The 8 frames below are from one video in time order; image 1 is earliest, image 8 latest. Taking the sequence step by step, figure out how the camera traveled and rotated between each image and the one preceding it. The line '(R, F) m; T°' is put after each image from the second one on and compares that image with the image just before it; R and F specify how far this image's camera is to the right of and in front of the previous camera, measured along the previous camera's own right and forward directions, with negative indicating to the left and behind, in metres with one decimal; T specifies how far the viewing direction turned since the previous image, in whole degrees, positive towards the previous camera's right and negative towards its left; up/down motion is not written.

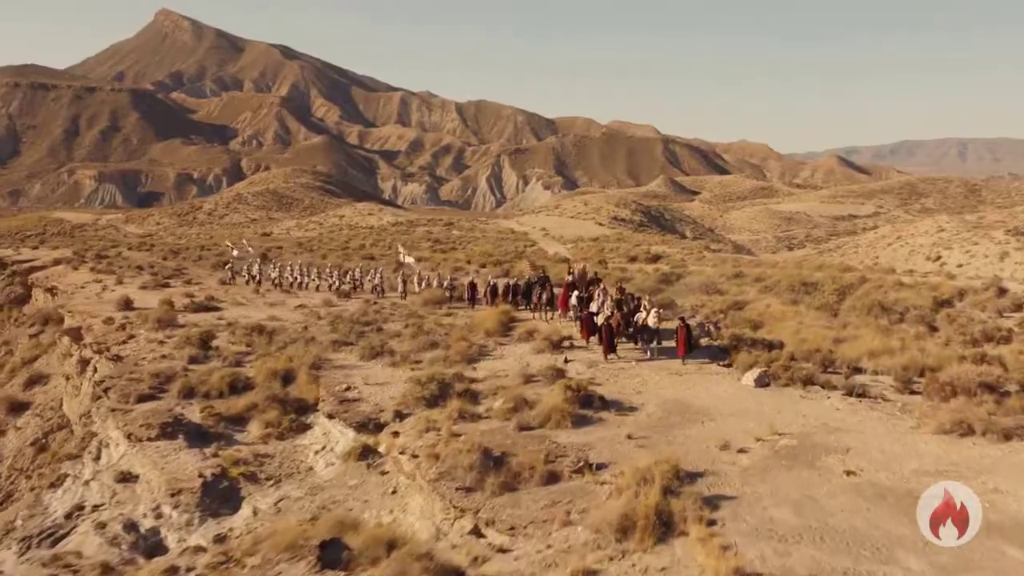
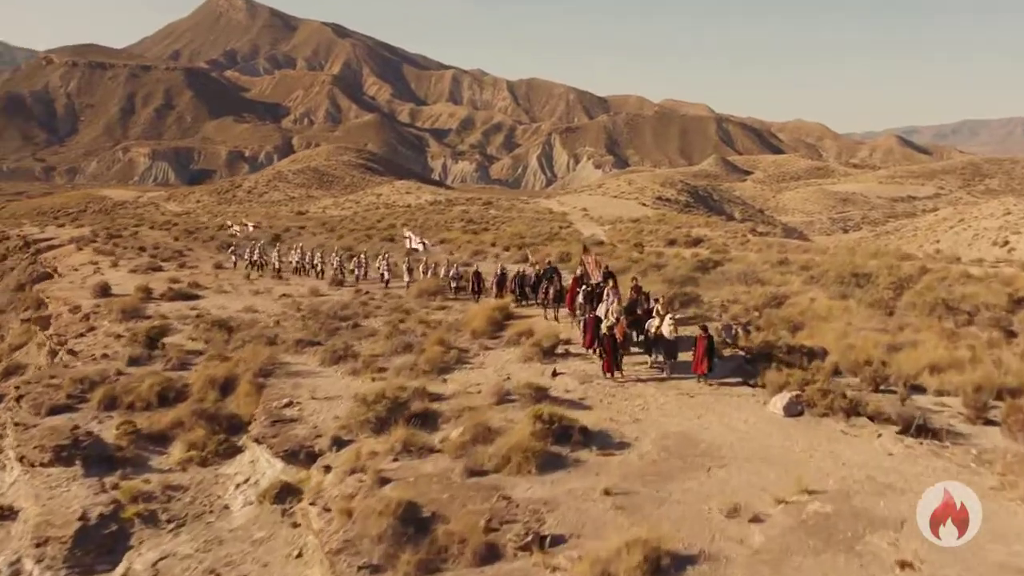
(+1.3, +3.8) m; -3°
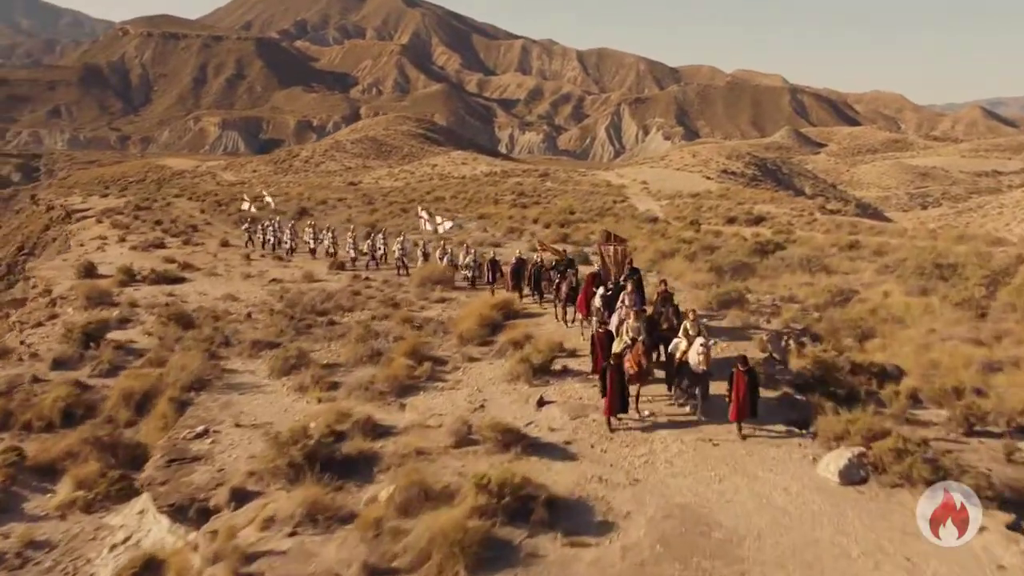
(+1.2, +4.0) m; -4°
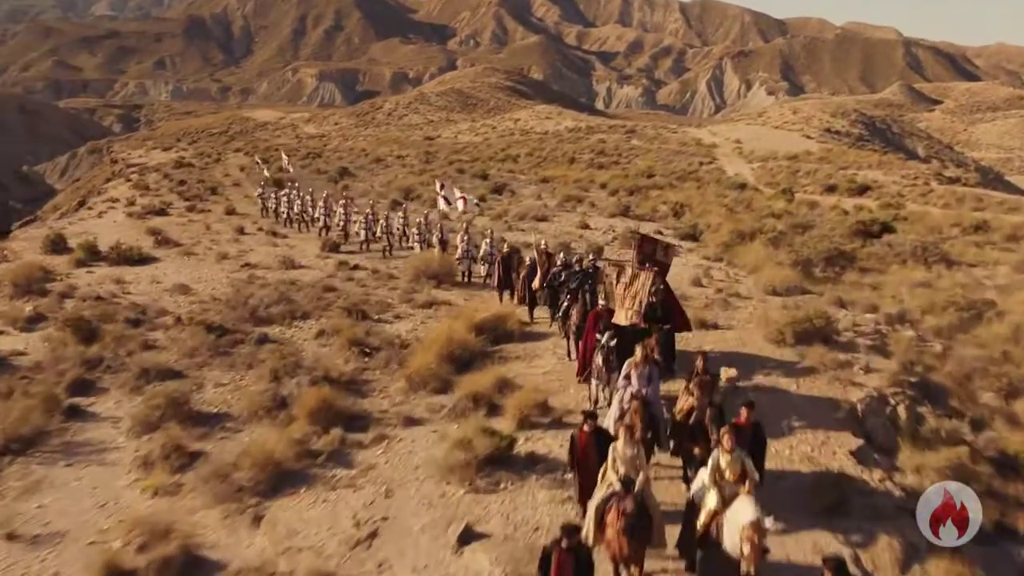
(+1.4, +5.5) m; -5°
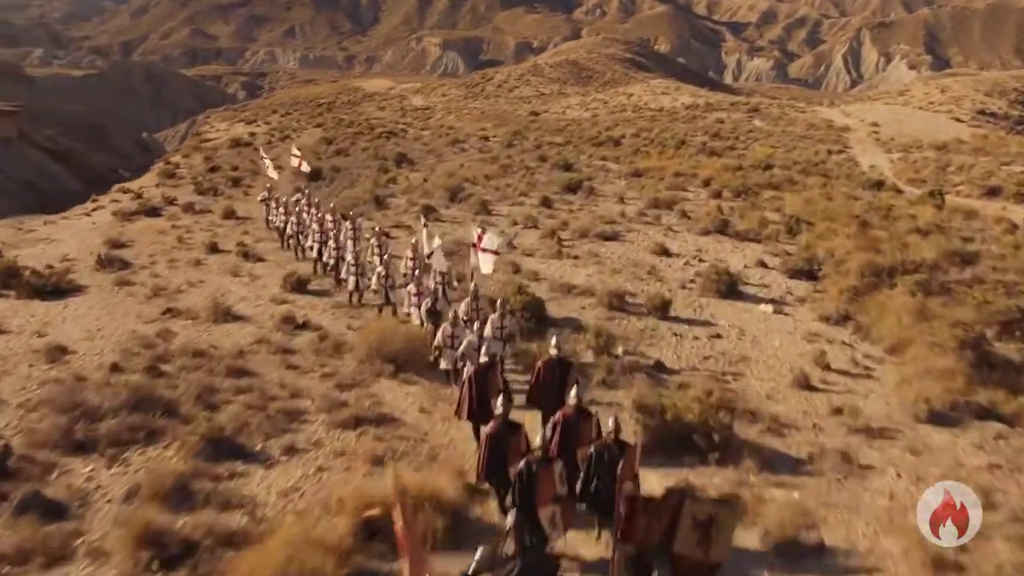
(+1.4, +6.6) m; -7°
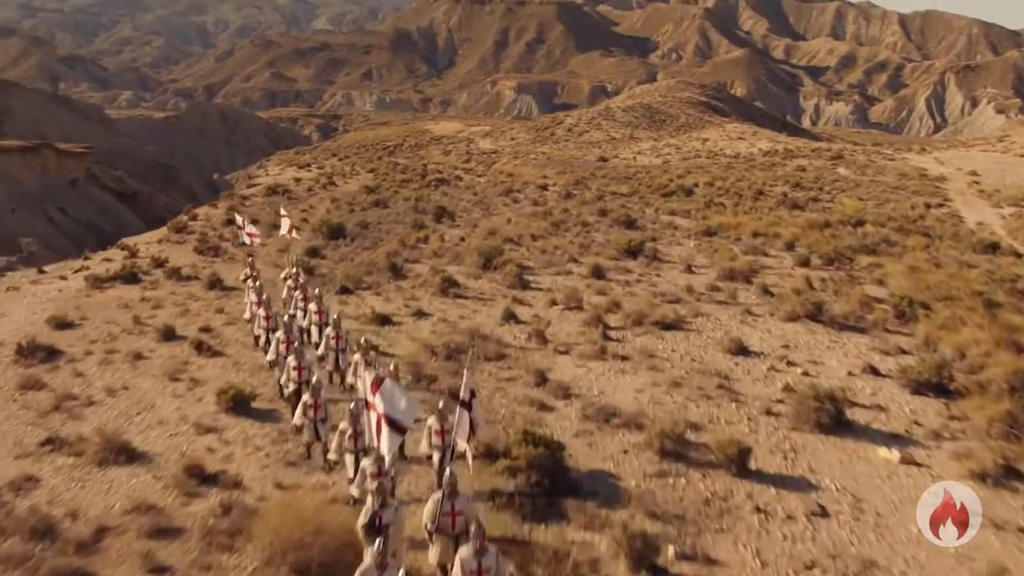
(+0.6, +4.5) m; -4°
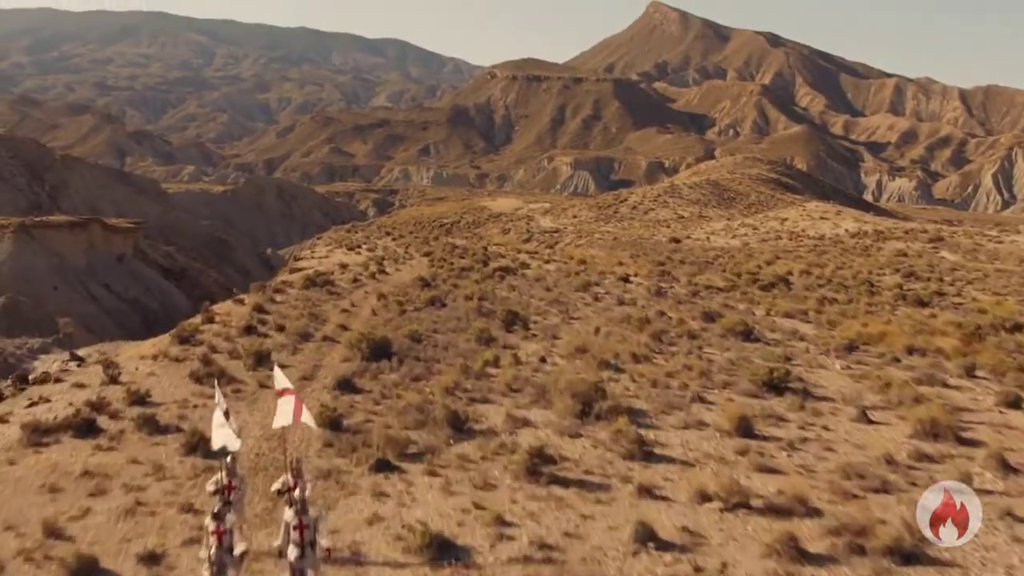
(-0.9, +6.6) m; -3°
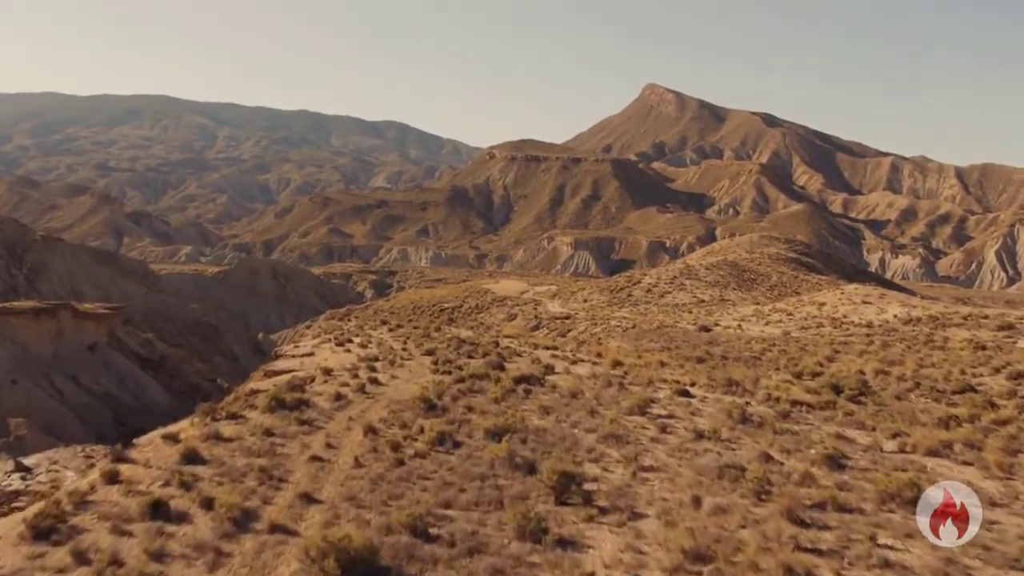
(-0.9, +8.9) m; 0°
